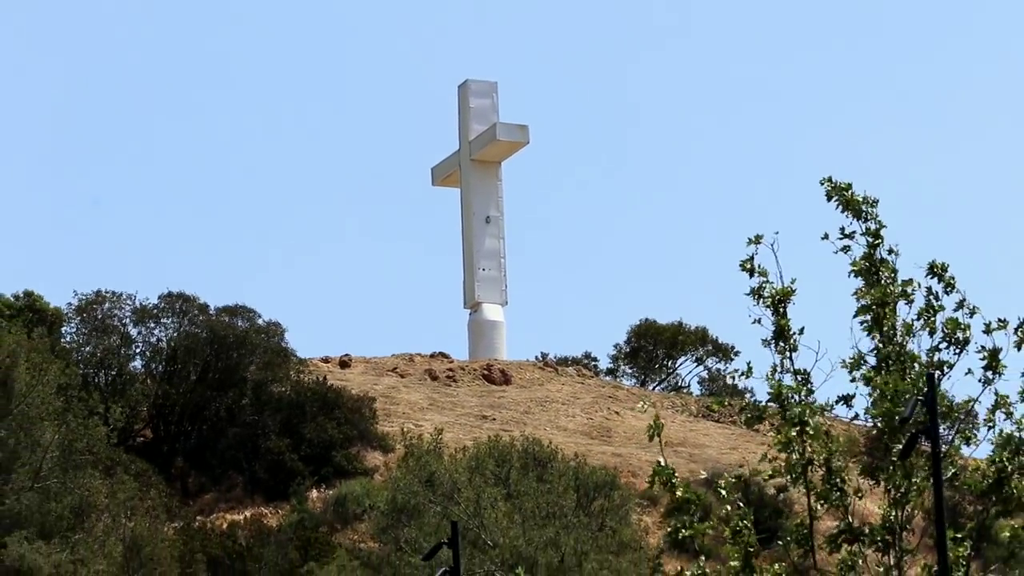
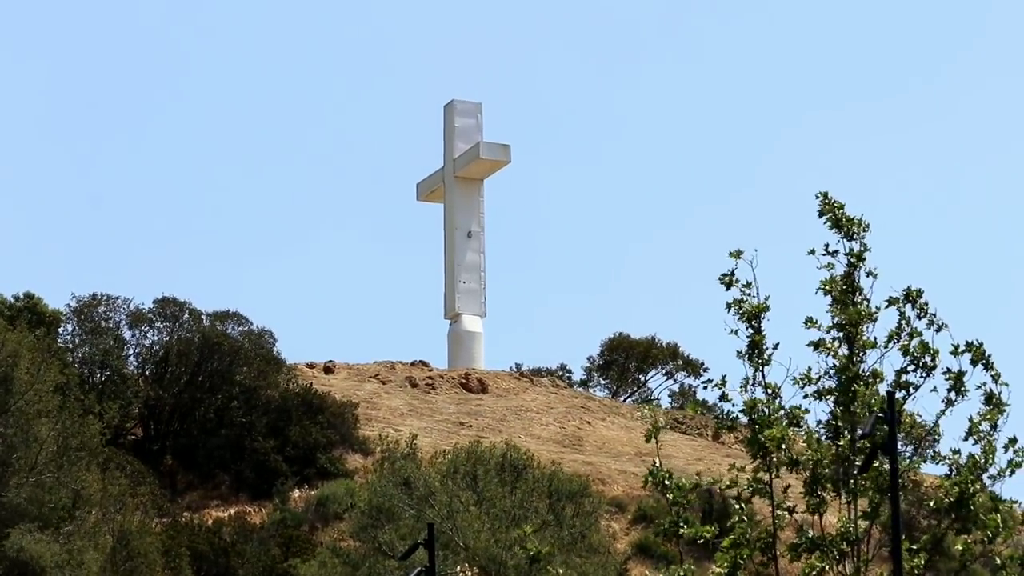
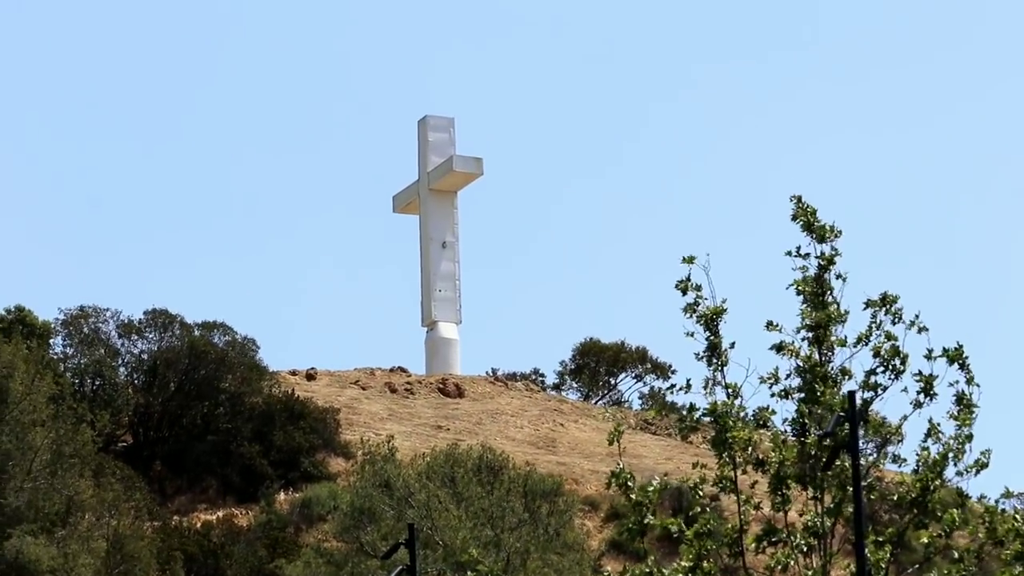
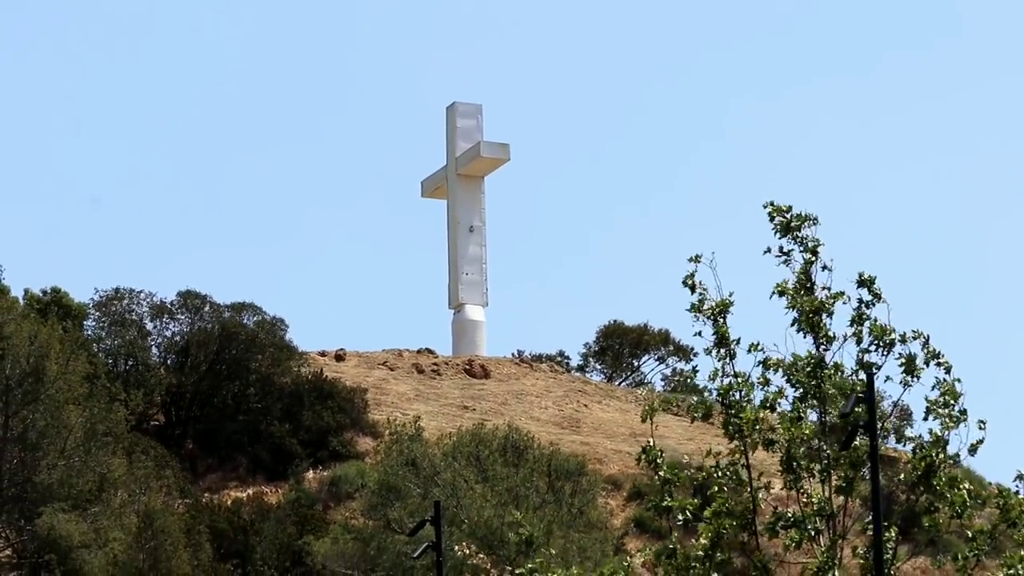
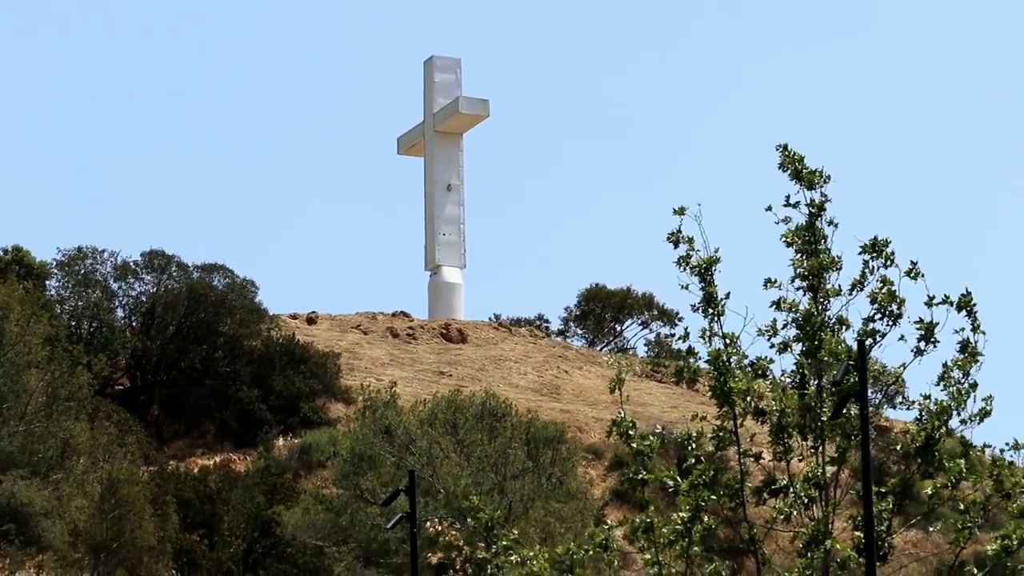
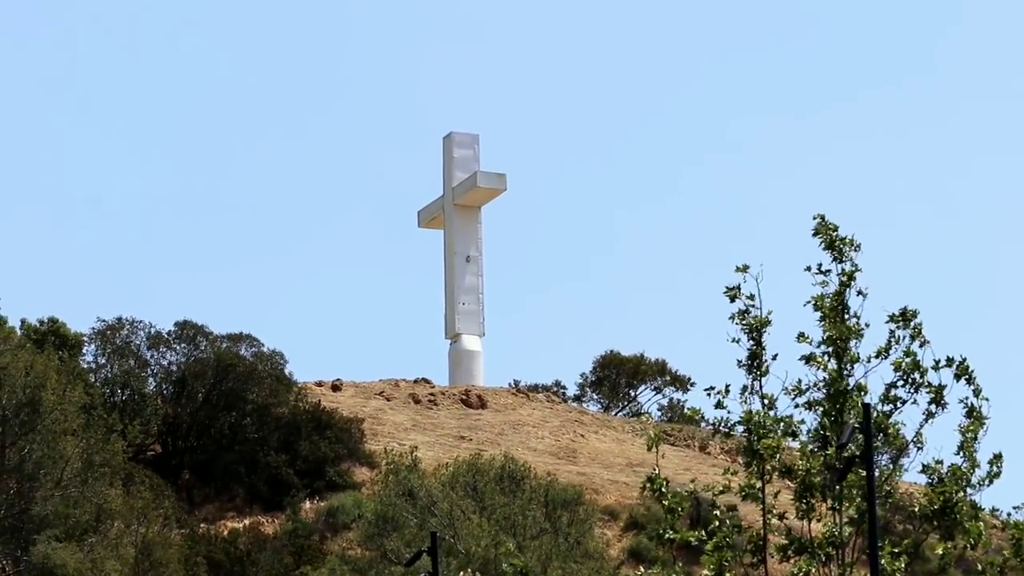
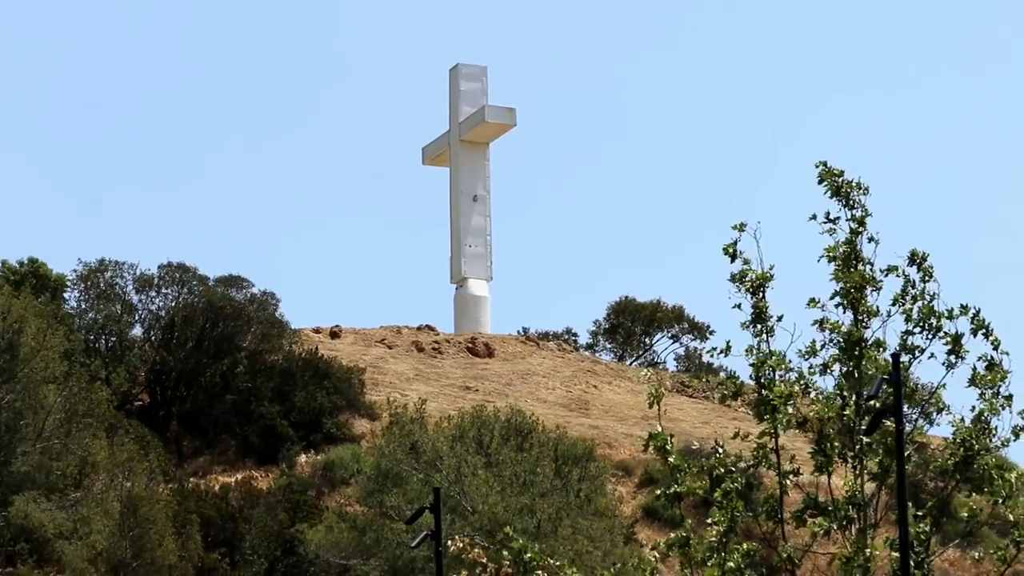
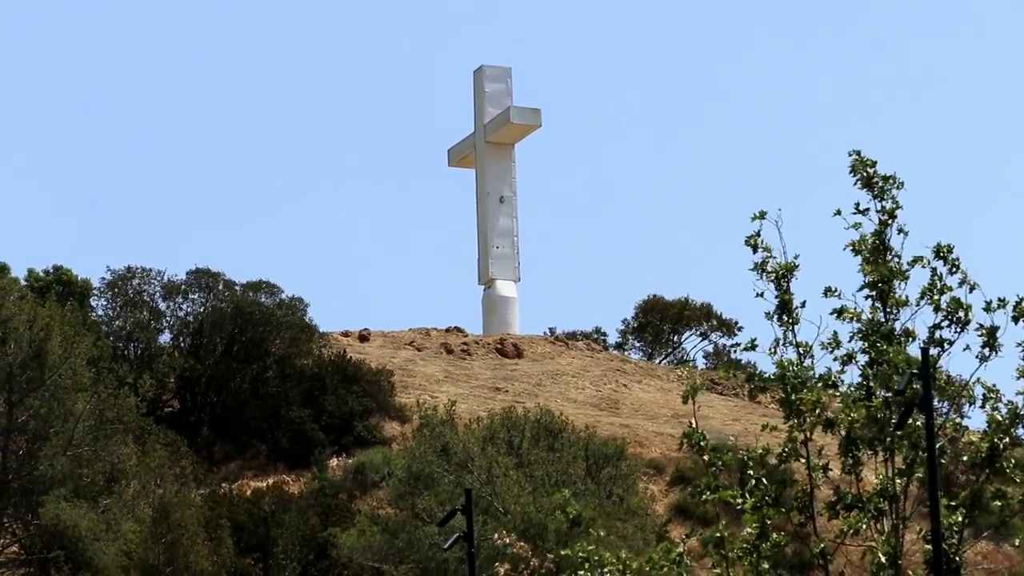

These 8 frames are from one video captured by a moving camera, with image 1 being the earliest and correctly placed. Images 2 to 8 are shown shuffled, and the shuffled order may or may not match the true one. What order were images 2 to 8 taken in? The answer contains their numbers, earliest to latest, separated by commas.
8, 7, 2, 5, 3, 6, 4
